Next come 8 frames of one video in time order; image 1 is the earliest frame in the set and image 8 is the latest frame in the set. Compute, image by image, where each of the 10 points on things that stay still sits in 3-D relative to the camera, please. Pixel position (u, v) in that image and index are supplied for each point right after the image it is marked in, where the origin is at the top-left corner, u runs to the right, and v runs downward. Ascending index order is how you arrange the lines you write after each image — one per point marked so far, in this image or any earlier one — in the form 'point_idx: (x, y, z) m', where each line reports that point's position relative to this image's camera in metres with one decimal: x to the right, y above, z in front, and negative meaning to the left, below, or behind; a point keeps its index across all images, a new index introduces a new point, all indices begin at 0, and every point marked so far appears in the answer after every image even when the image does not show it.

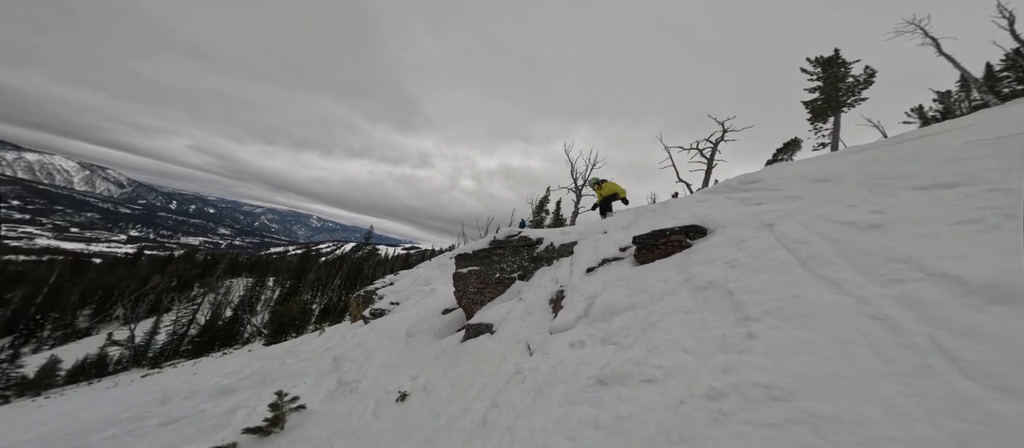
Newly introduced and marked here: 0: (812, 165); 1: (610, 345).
0: (+4.5, +0.9, +5.1) m
1: (+1.0, -1.2, +3.6) m
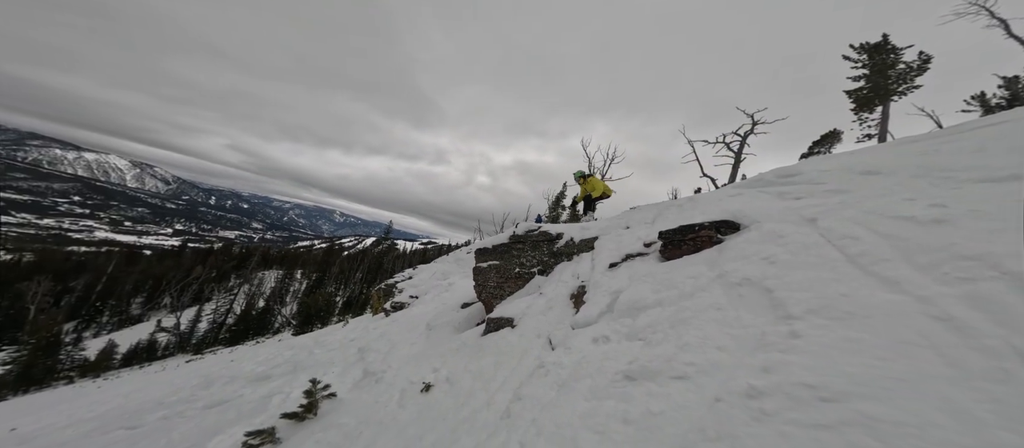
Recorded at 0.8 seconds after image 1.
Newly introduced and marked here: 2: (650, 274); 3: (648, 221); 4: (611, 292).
0: (+4.8, +0.9, +4.9) m
1: (+1.3, -1.2, +3.5) m
2: (+1.9, -0.7, +4.6) m
3: (+3.1, 0.0, +8.0) m
4: (+1.7, -1.1, +5.9) m
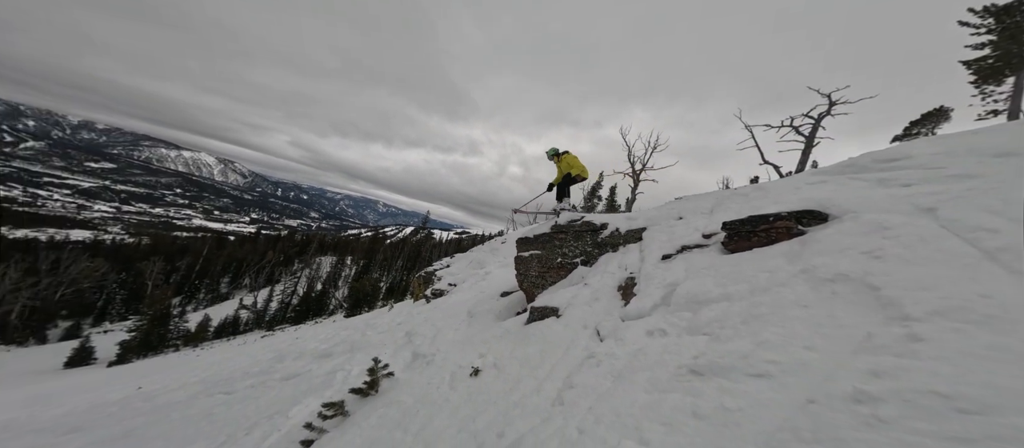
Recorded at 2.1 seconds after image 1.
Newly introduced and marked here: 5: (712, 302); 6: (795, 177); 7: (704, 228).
0: (+5.5, +1.0, +4.2) m
1: (+1.9, -1.1, +3.4) m
2: (+2.6, -0.6, +4.4) m
3: (+4.2, +0.2, +7.5) m
4: (+2.6, -1.0, +5.7) m
5: (+2.2, -0.9, +3.7) m
6: (+4.9, +0.8, +5.9) m
7: (+3.7, -0.1, +6.7) m
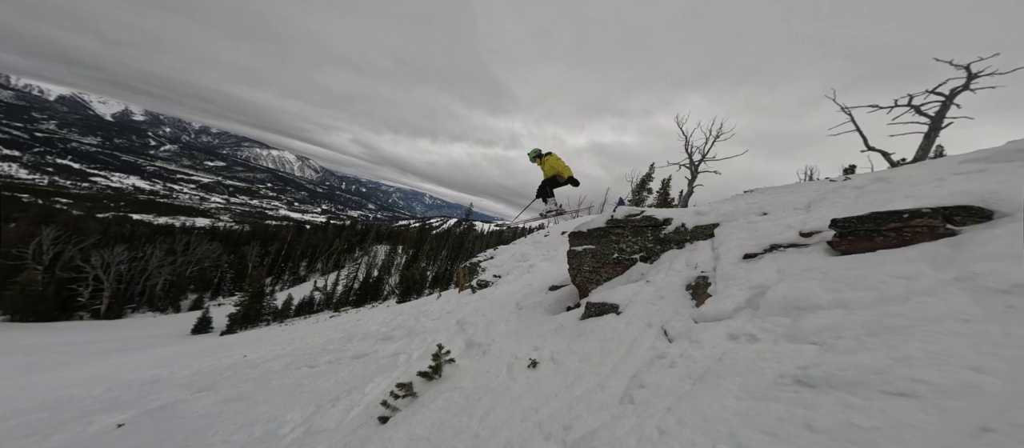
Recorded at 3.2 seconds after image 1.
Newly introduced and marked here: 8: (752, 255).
0: (+6.4, +1.0, +3.3) m
1: (+2.6, -1.1, +3.1) m
2: (+3.4, -0.5, +3.9) m
3: (+5.5, +0.3, +6.8) m
4: (+3.6, -0.9, +5.2) m
5: (+2.9, -0.8, +3.4) m
6: (+6.0, +0.8, +5.1) m
7: (+4.9, 0.0, +6.0) m
8: (+4.2, -0.5, +6.0) m
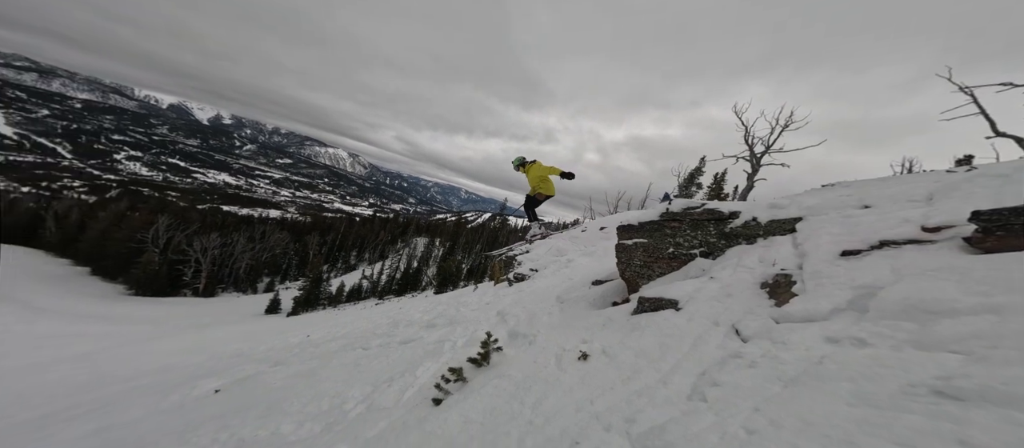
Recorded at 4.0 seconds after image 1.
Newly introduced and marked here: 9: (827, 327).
0: (+7.2, +1.0, +2.4) m
1: (+3.4, -1.0, +2.8) m
2: (+4.3, -0.5, +3.5) m
3: (+6.7, +0.4, +6.1) m
4: (+4.7, -0.9, +4.8) m
5: (+3.8, -0.8, +3.0) m
6: (+7.0, +0.9, +4.3) m
7: (+6.0, 0.0, +5.4) m
8: (+5.3, -0.4, +5.4) m
9: (+4.1, -1.3, +4.5) m
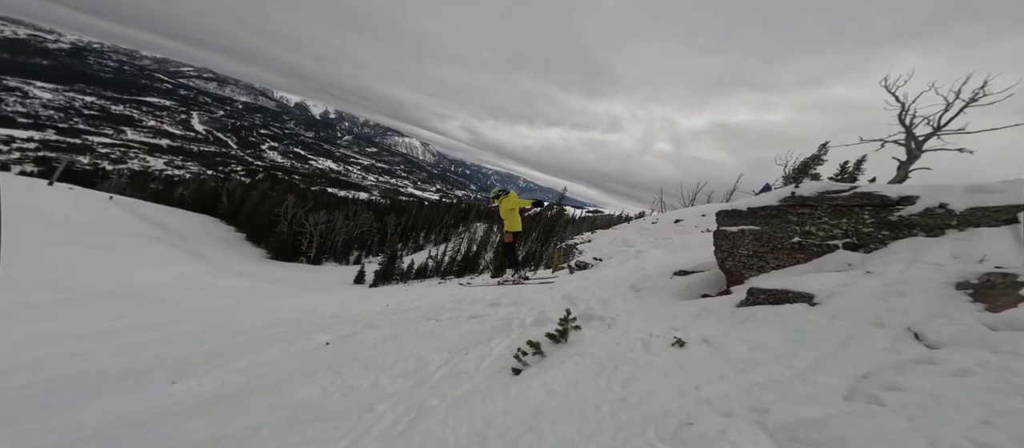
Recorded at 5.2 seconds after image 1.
0: (+8.7, +1.0, +0.8) m
1: (+5.0, -1.0, +2.1) m
2: (+6.1, -0.4, +2.6) m
3: (+9.1, +0.5, +4.5) m
4: (+6.8, -0.8, +3.8) m
5: (+5.5, -0.7, +2.3) m
6: (+9.0, +0.9, +2.7) m
7: (+8.3, +0.1, +4.0) m
8: (+7.6, -0.3, +4.2) m
9: (+6.1, -1.2, +3.6) m
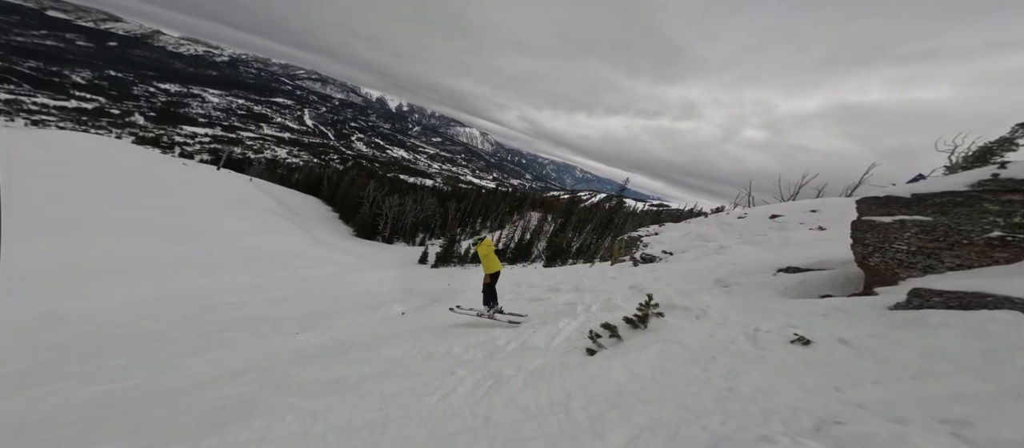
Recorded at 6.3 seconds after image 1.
0: (+10.3, +0.9, -1.1) m
1: (+6.9, -0.8, +1.1) m
2: (+8.1, -0.3, +1.2) m
3: (+11.5, +0.6, +2.4) m
4: (+9.0, -0.6, +2.3) m
5: (+7.4, -0.6, +1.1) m
6: (+11.0, +0.9, +0.7) m
7: (+10.5, +0.2, +2.1) m
8: (+9.9, -0.2, +2.5) m
9: (+8.3, -1.0, +2.3) m
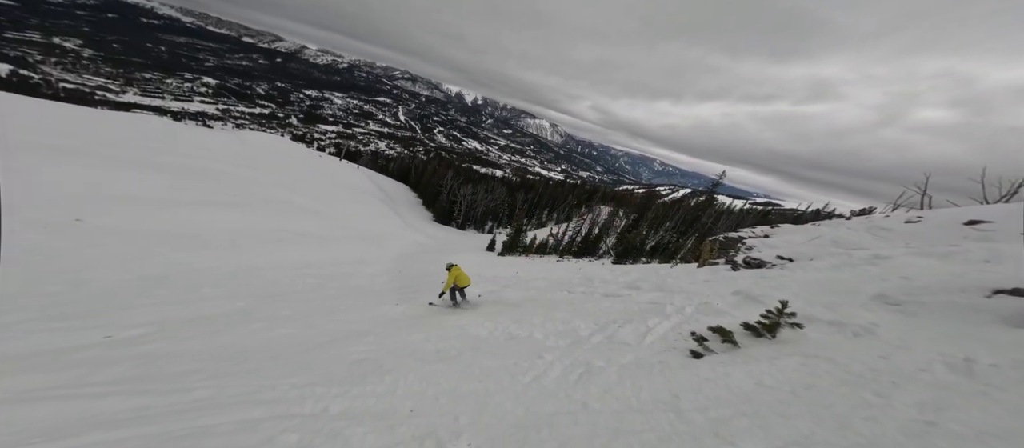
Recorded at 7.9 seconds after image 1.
0: (+12.3, +0.5, -3.7) m
1: (+9.6, -1.0, -0.6) m
2: (+10.8, -0.5, -0.8) m
3: (+14.4, +0.2, -0.6) m
4: (+11.9, -0.9, 0.0) m
5: (+10.1, -0.8, -0.8) m
6: (+13.4, +0.5, -2.2) m
7: (+13.4, -0.2, -0.6) m
8: (+12.9, -0.5, 0.0) m
9: (+11.2, -1.3, +0.2) m
